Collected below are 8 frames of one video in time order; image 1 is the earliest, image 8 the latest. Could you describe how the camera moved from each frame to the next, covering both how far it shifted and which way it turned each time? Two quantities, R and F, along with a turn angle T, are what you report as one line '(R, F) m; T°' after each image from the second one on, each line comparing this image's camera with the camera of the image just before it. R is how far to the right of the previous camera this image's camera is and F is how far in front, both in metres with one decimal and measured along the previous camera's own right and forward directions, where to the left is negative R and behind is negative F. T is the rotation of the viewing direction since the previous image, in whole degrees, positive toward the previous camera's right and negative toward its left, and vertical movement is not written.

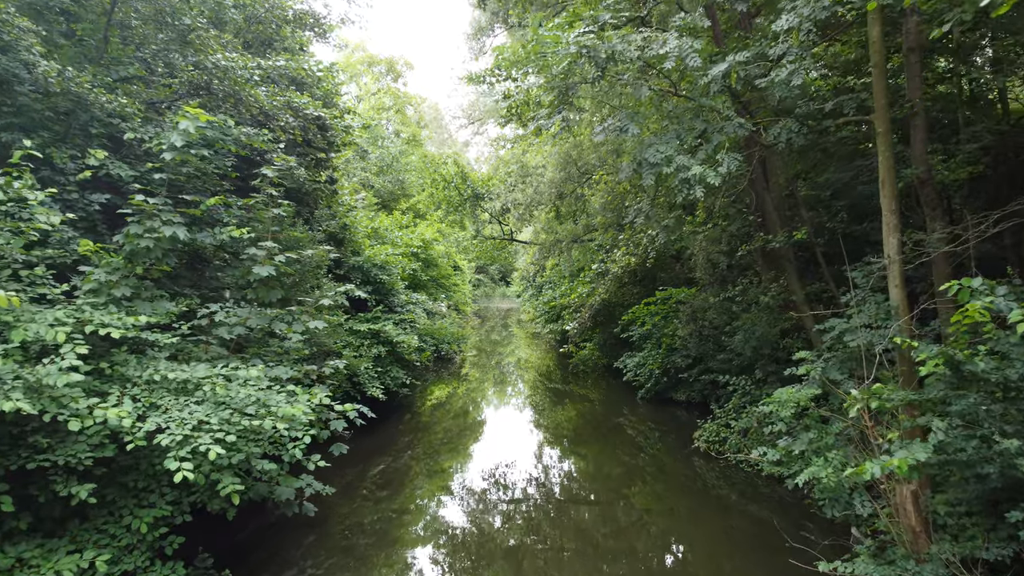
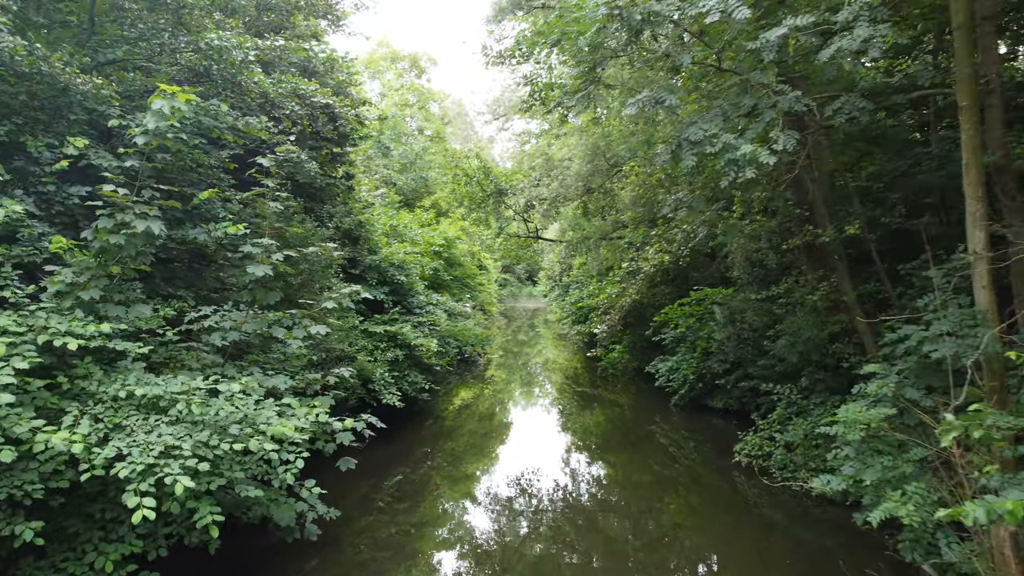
(0.0, +0.5) m; -2°
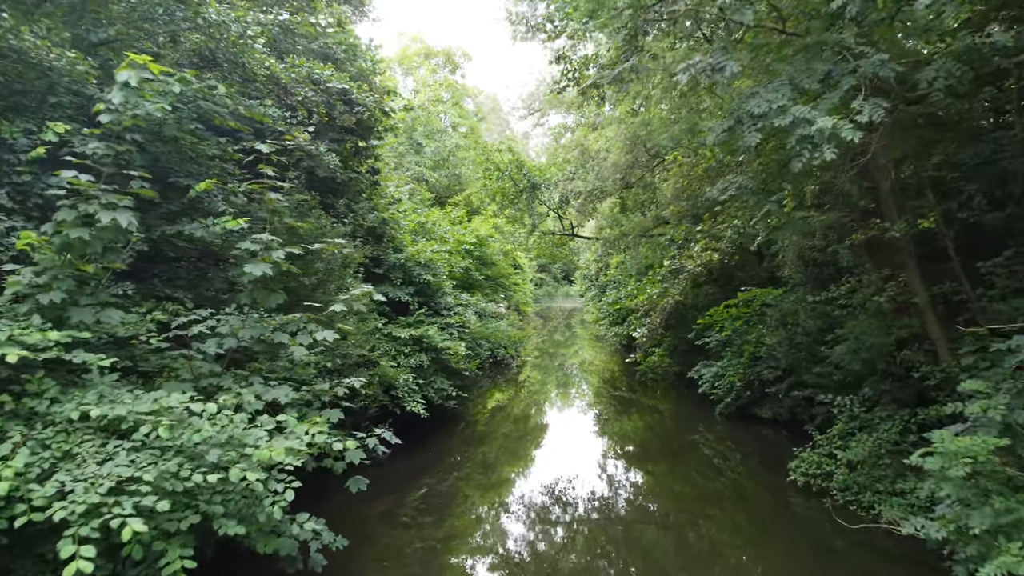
(0.0, +0.5) m; -3°
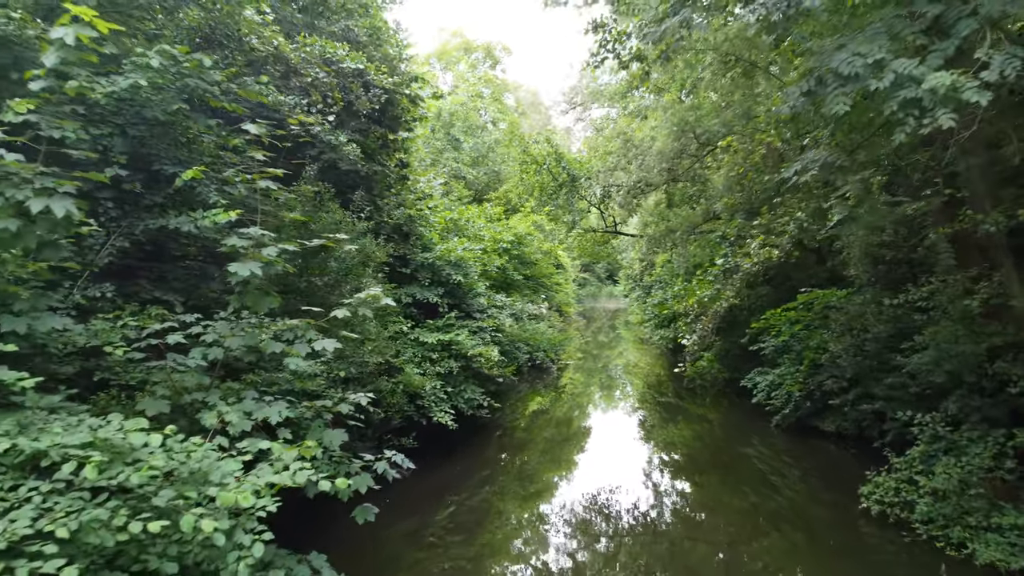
(+0.1, +0.6) m; -3°
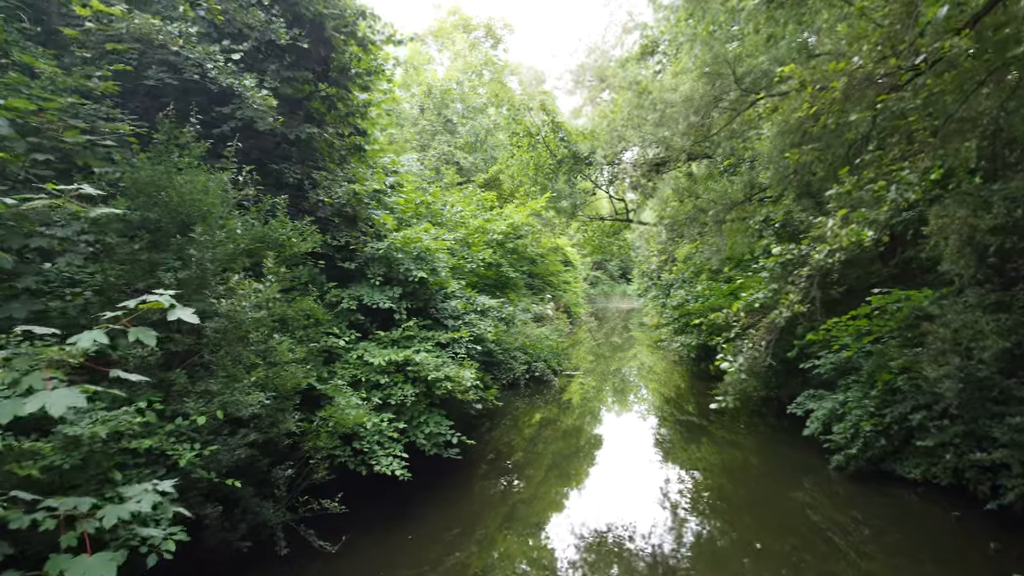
(+0.3, +1.8) m; -1°
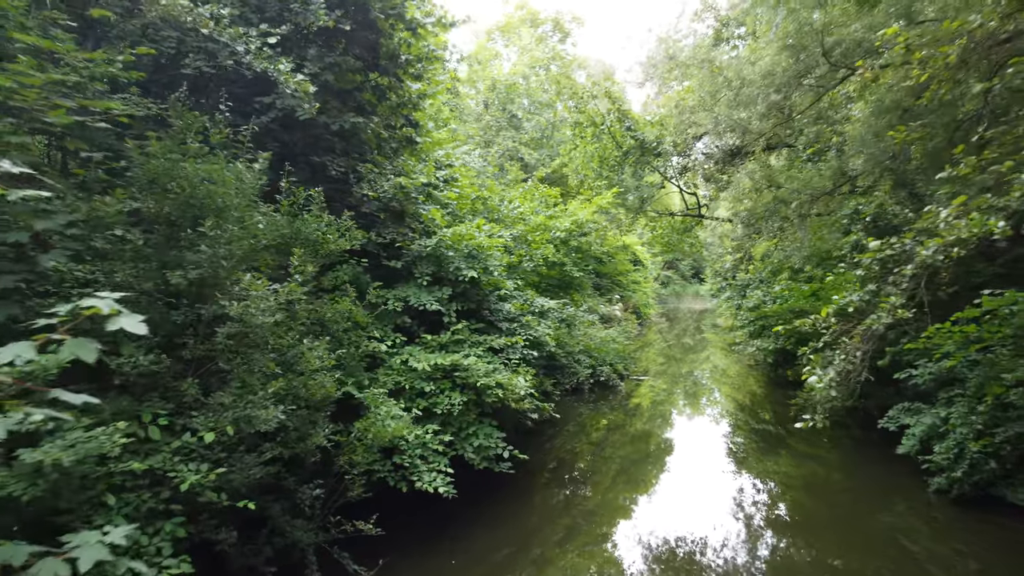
(+0.1, +0.5) m; -5°
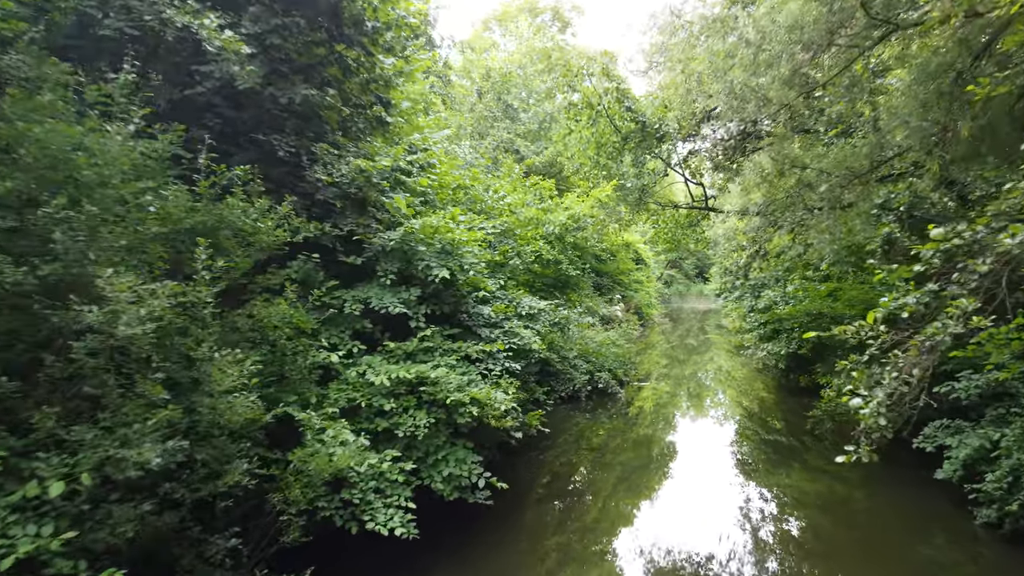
(+0.1, +0.8) m; 0°
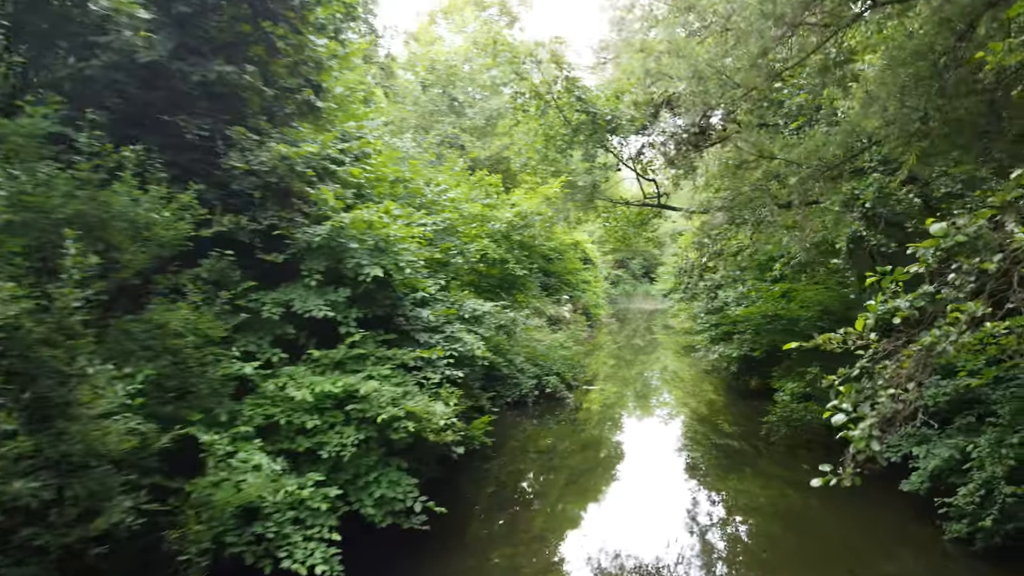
(0.0, +0.4) m; +4°
